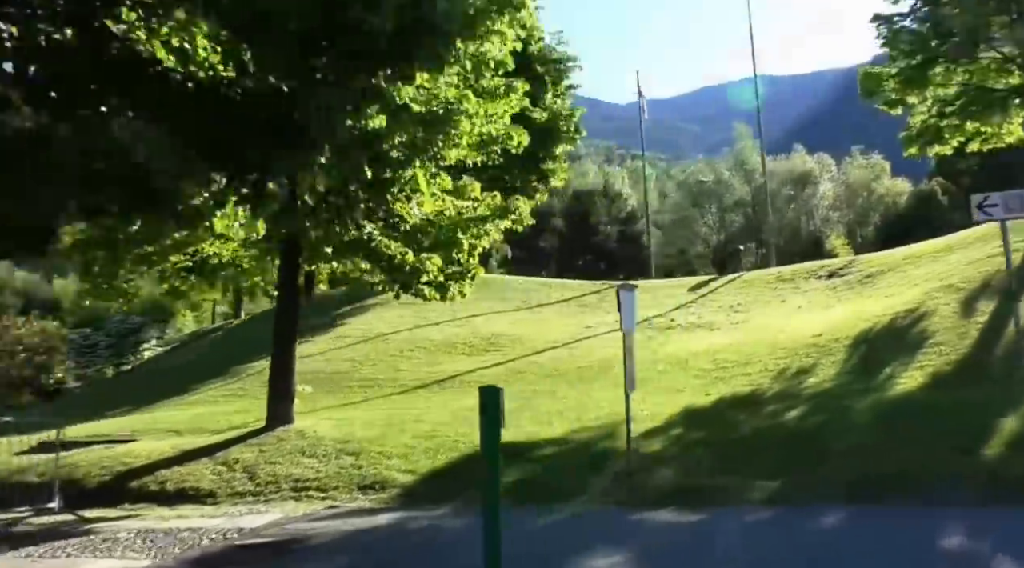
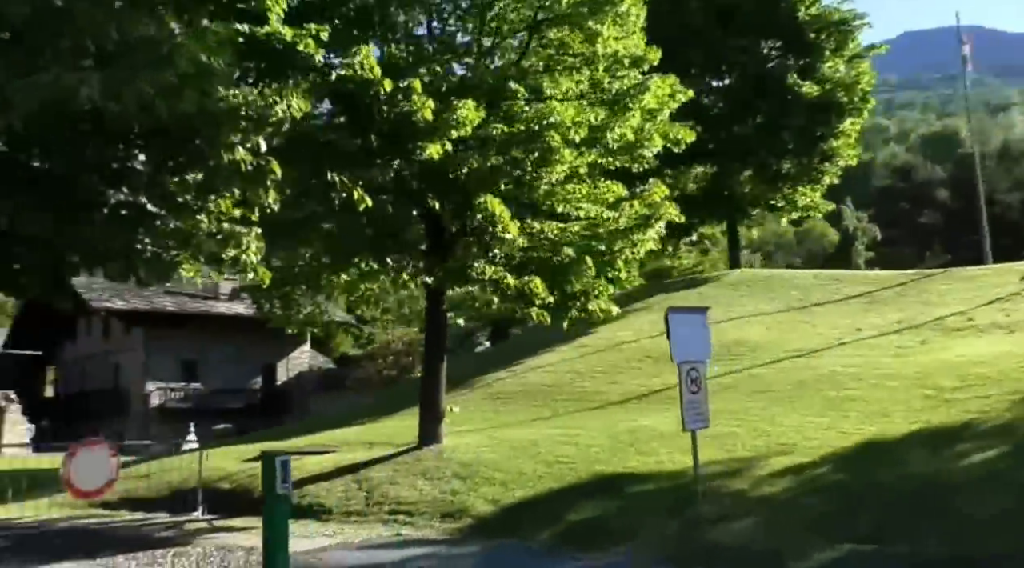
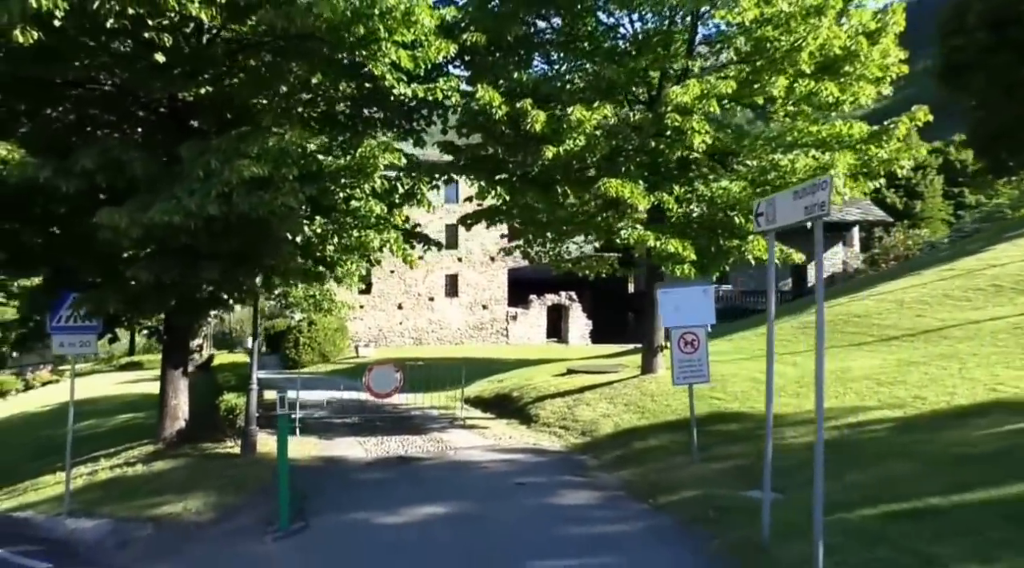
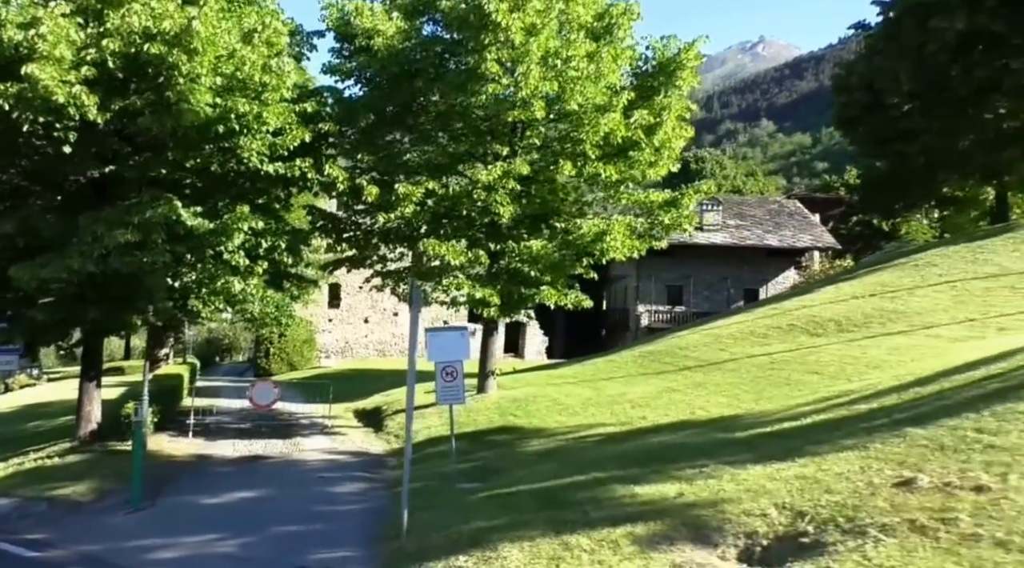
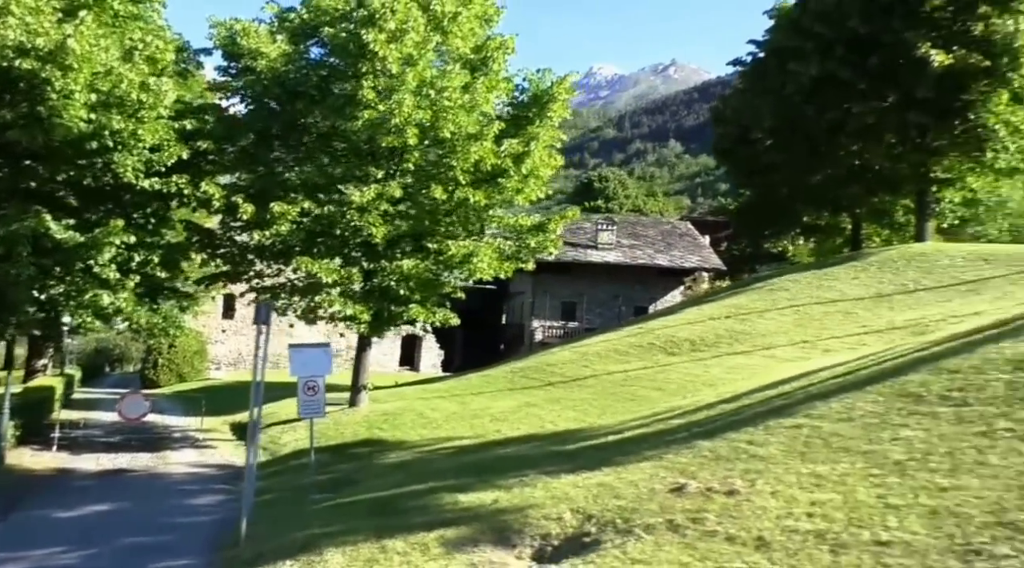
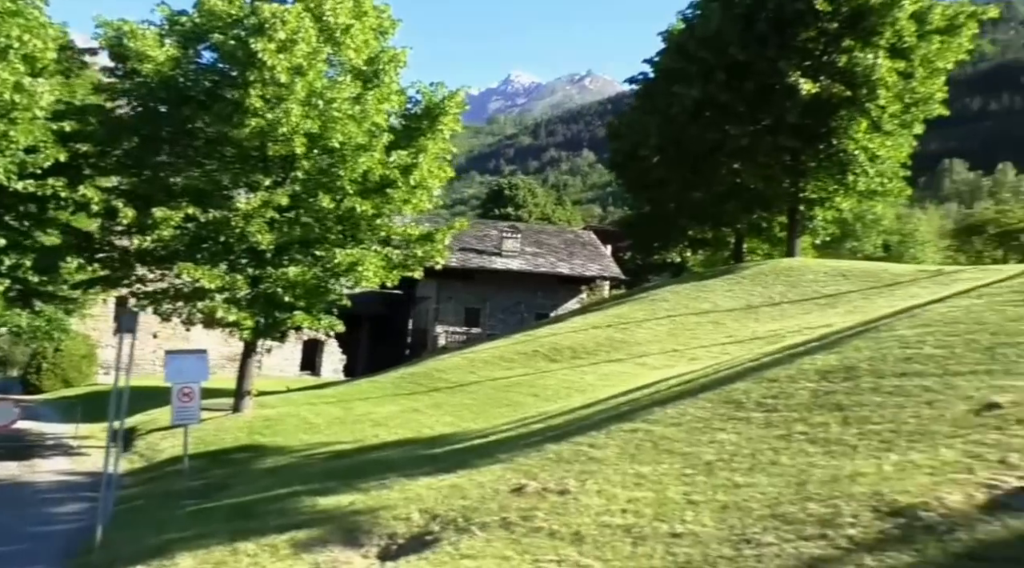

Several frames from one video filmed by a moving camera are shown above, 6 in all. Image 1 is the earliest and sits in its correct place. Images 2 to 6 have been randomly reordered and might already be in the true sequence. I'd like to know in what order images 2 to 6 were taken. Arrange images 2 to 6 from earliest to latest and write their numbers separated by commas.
2, 3, 4, 5, 6
